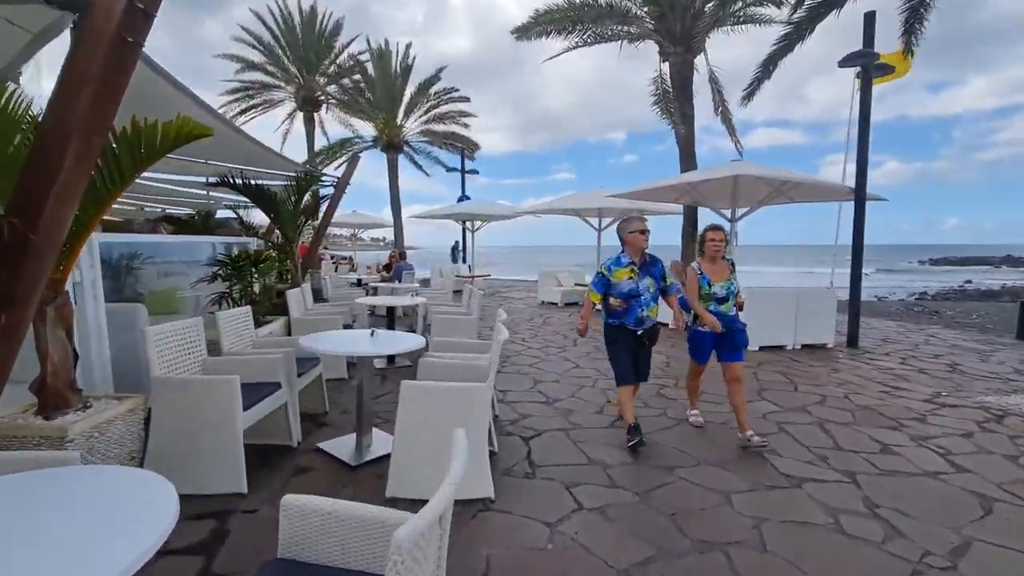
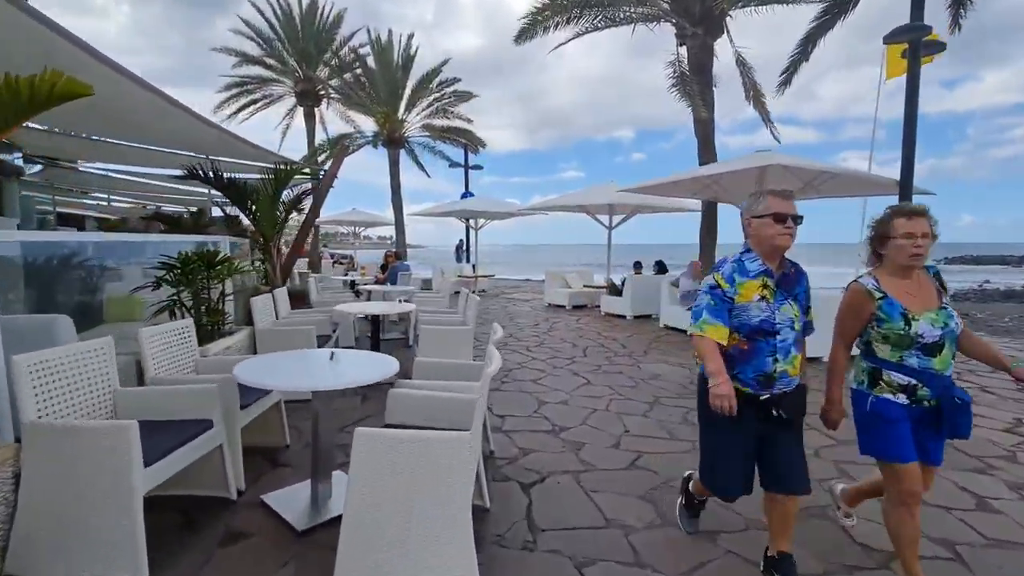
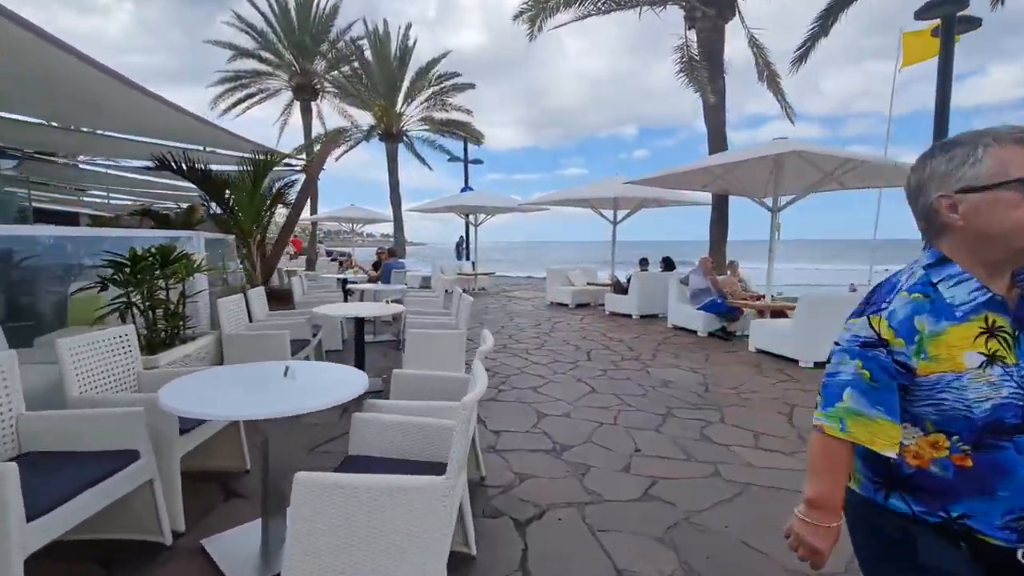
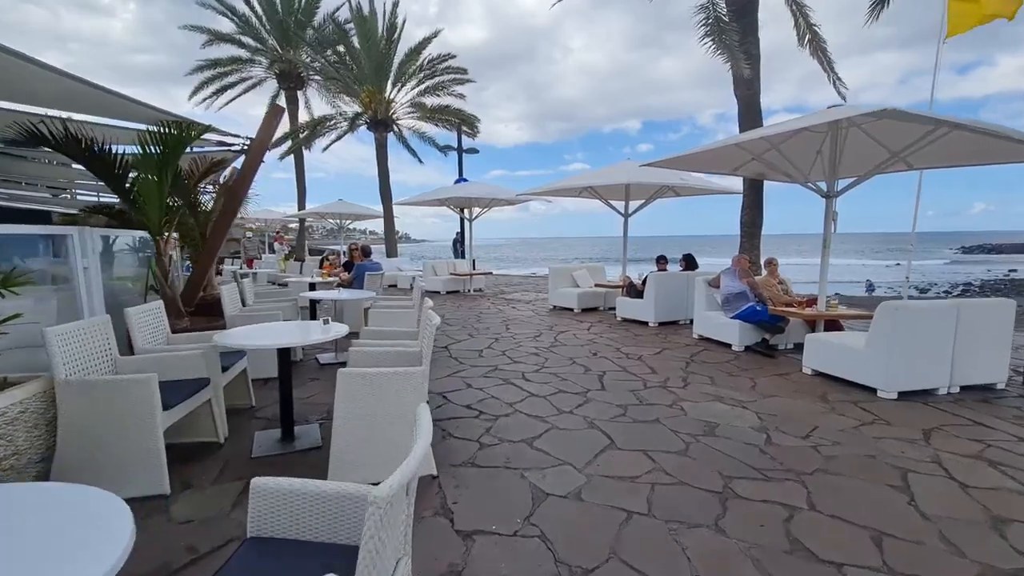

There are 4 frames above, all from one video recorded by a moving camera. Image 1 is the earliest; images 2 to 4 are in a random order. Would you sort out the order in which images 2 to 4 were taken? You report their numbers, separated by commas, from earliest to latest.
2, 3, 4
